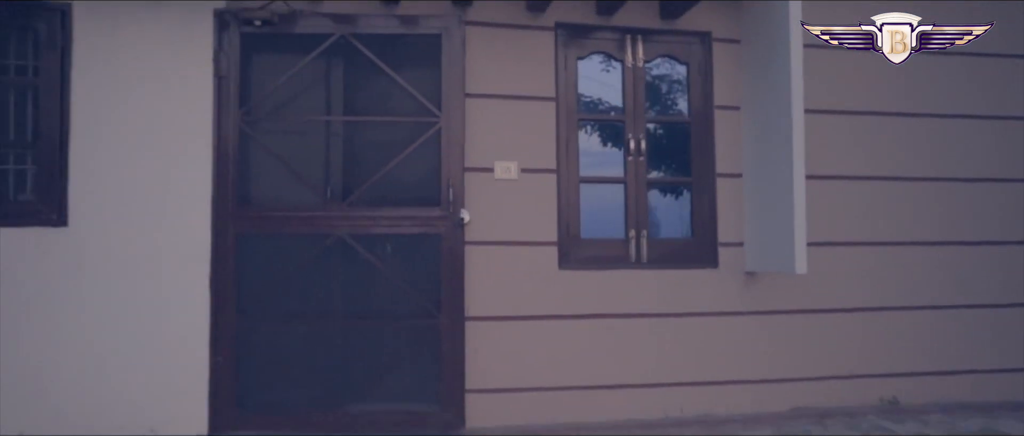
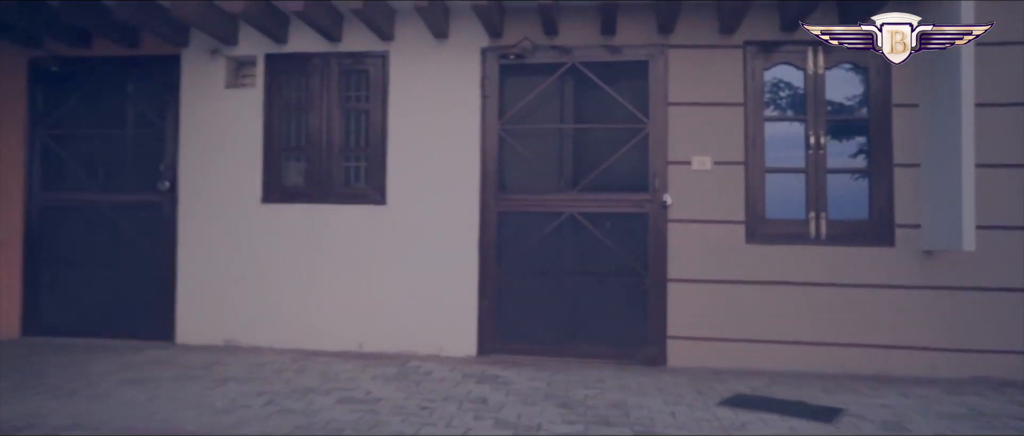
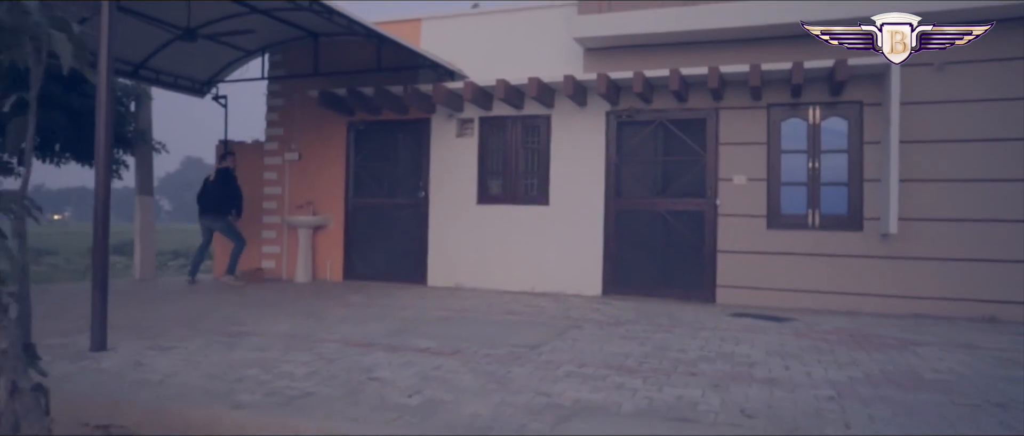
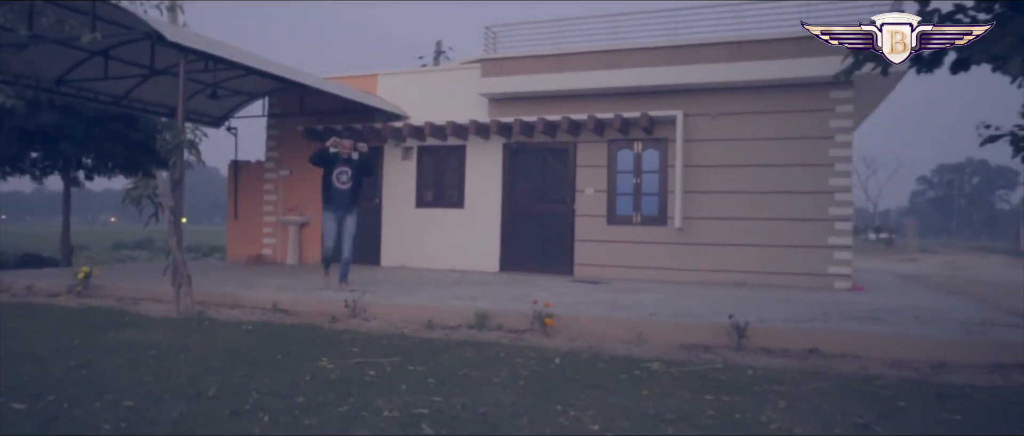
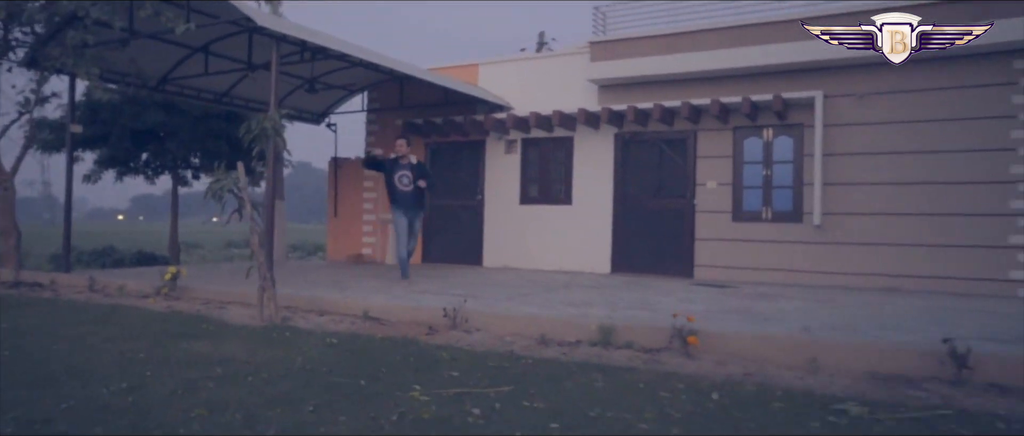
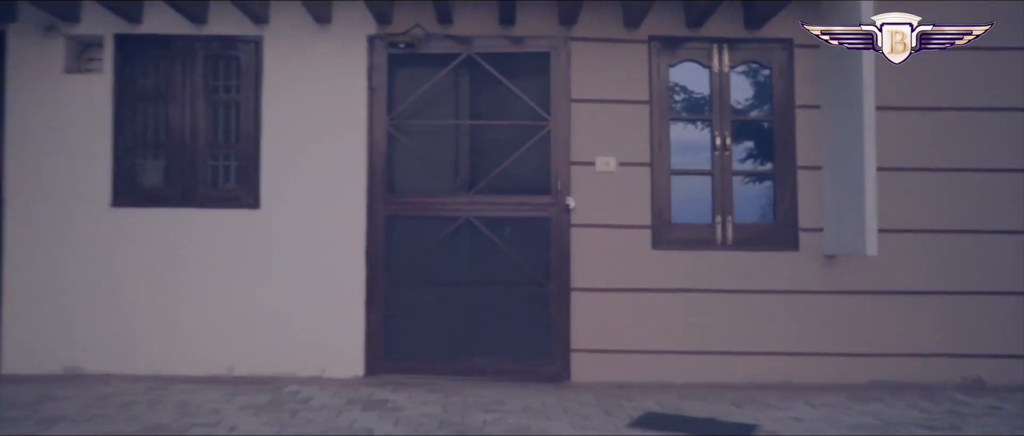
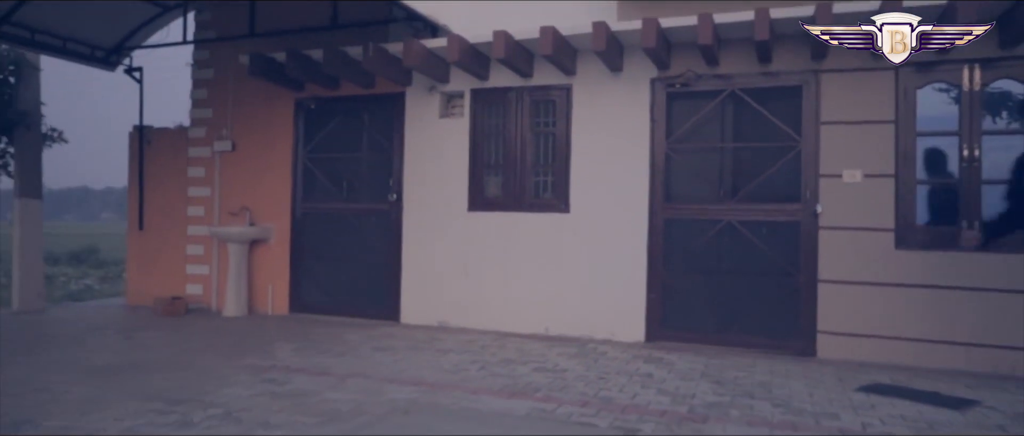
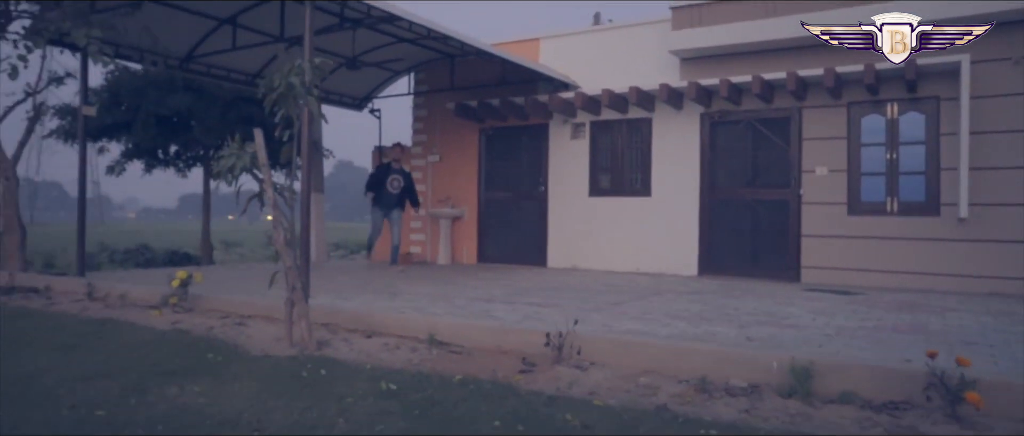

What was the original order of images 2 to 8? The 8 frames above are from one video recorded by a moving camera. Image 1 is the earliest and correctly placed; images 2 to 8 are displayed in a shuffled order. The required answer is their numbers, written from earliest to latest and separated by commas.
6, 2, 7, 3, 8, 5, 4
